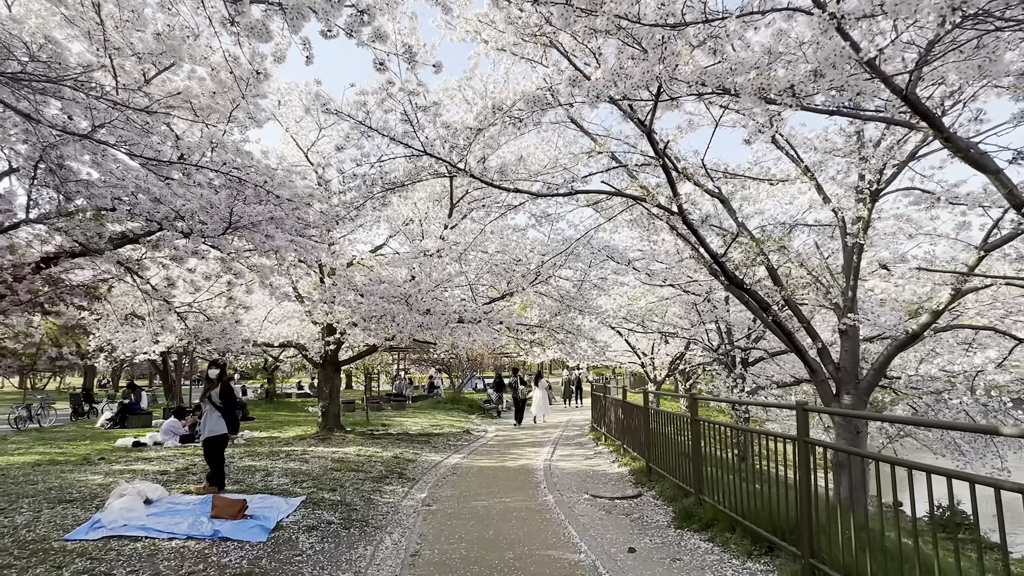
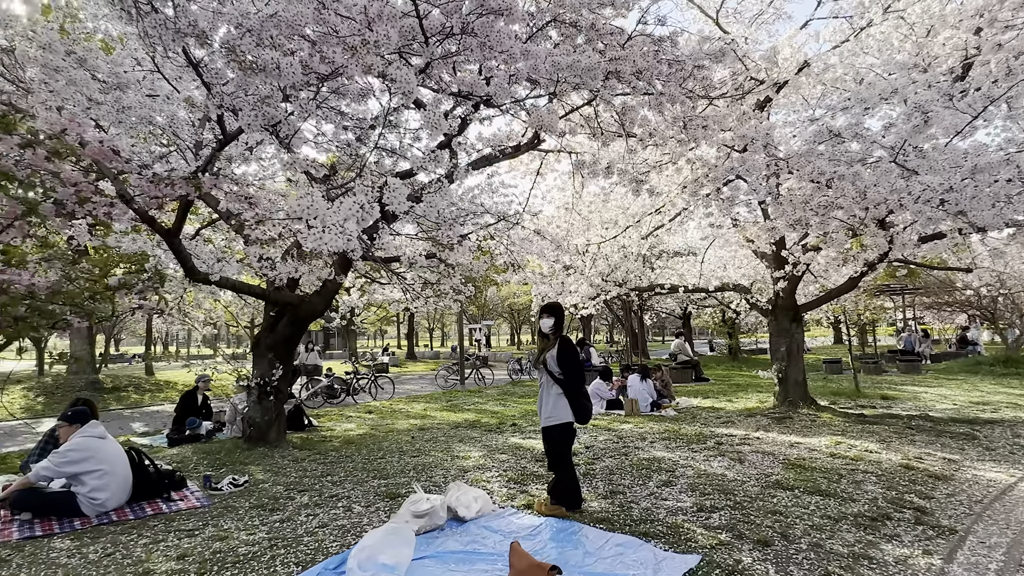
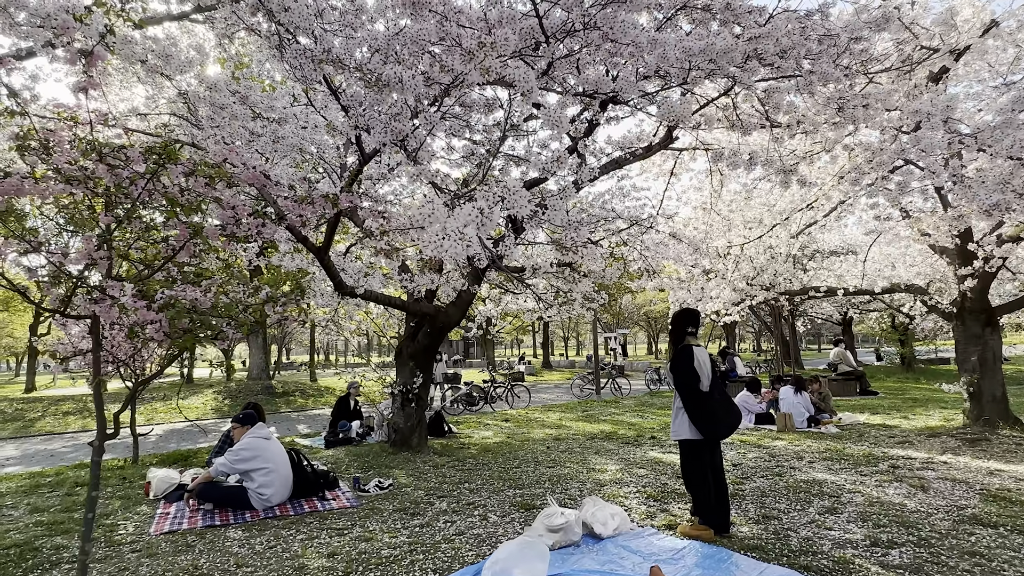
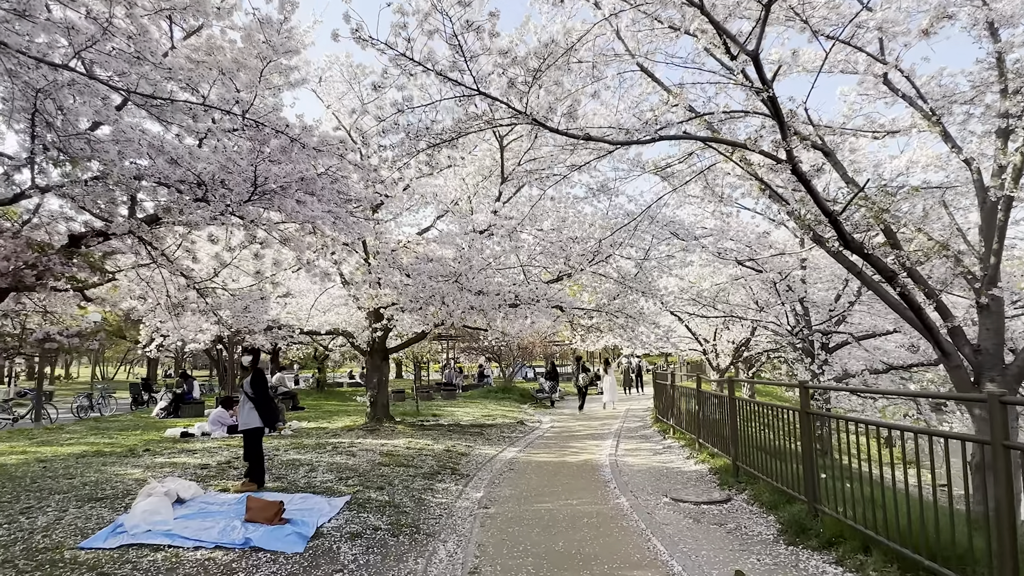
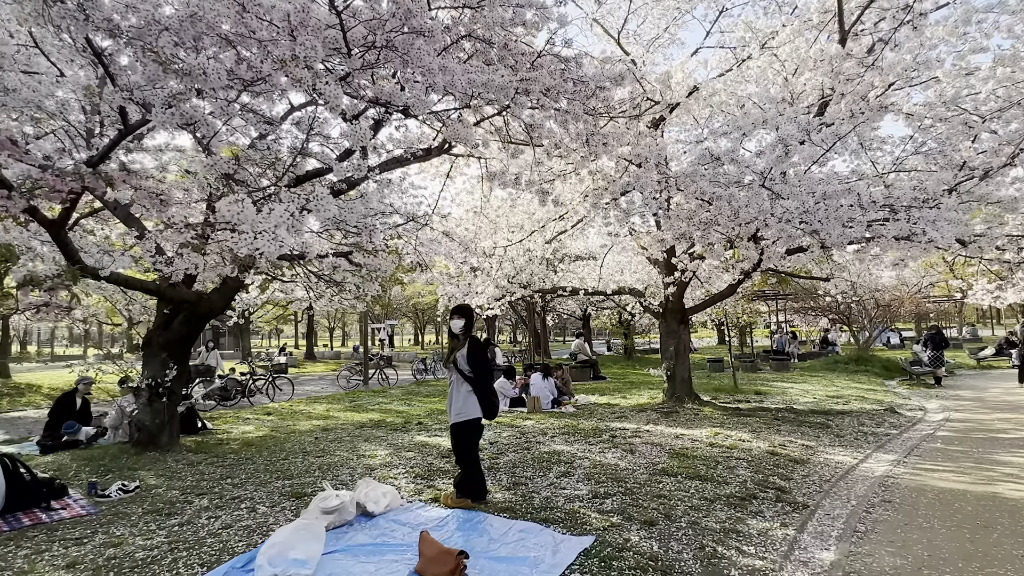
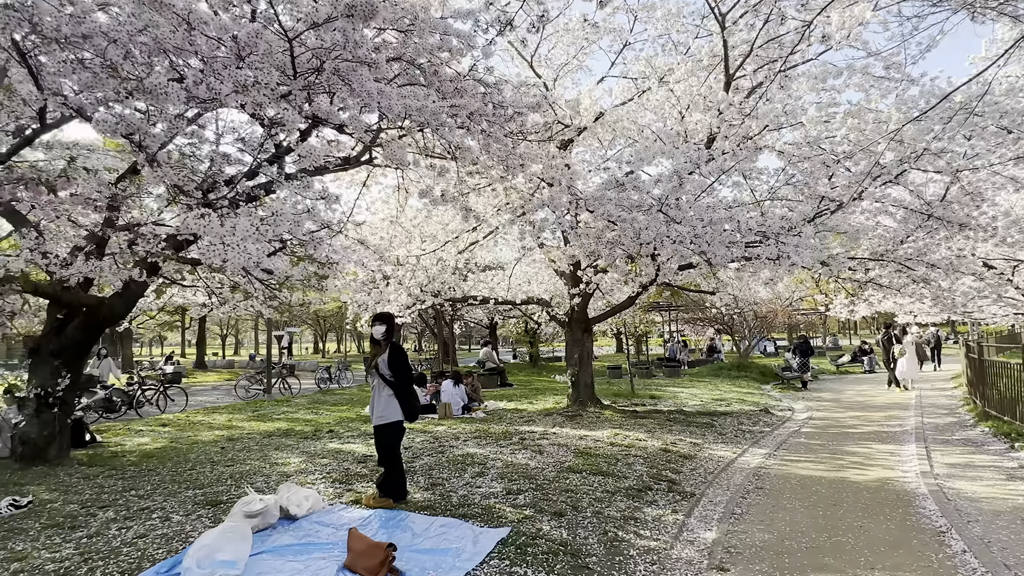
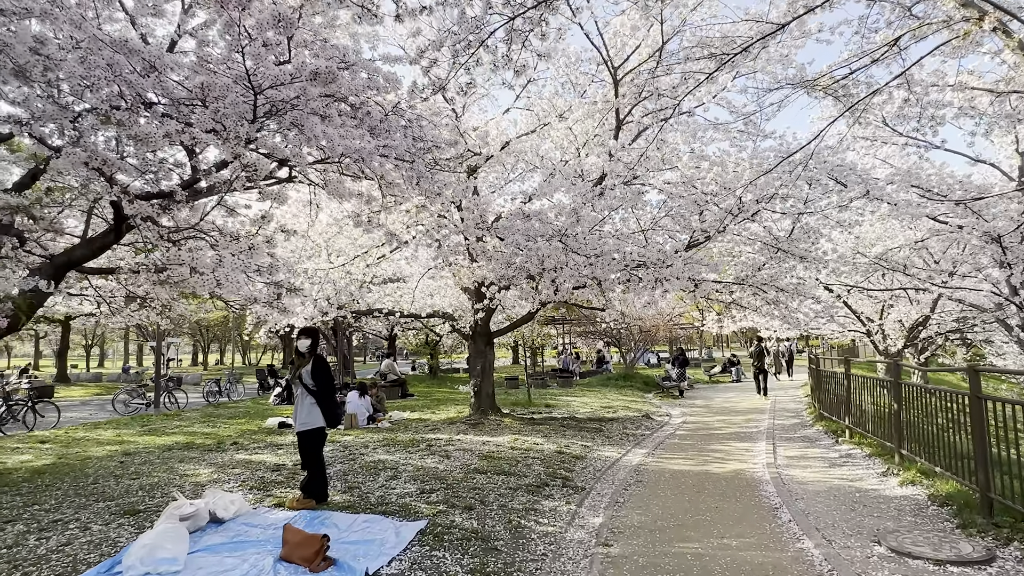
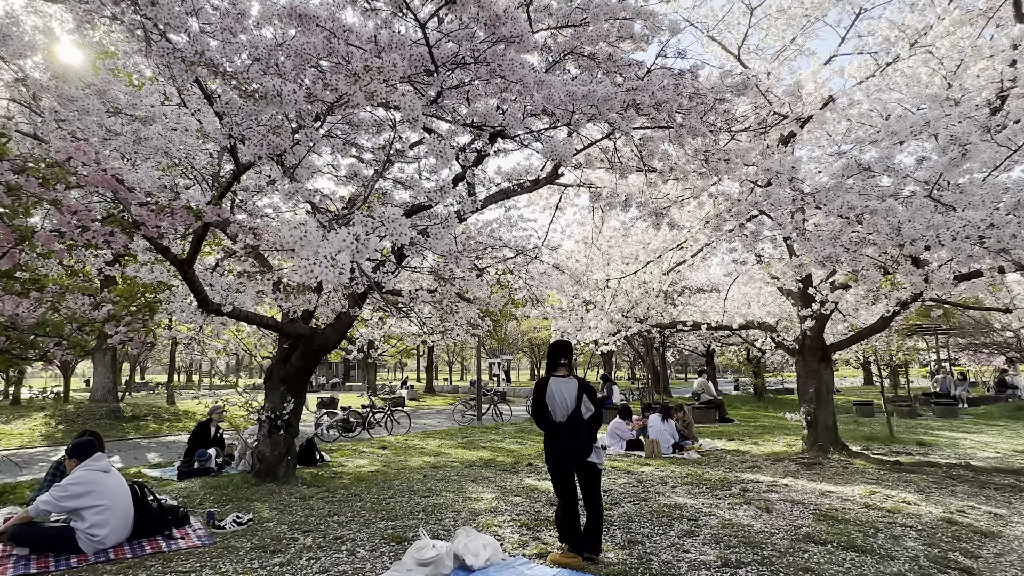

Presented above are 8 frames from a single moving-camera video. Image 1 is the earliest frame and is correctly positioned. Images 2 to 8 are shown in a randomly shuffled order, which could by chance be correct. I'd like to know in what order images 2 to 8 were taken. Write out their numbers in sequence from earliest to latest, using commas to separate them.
4, 7, 6, 5, 2, 3, 8
